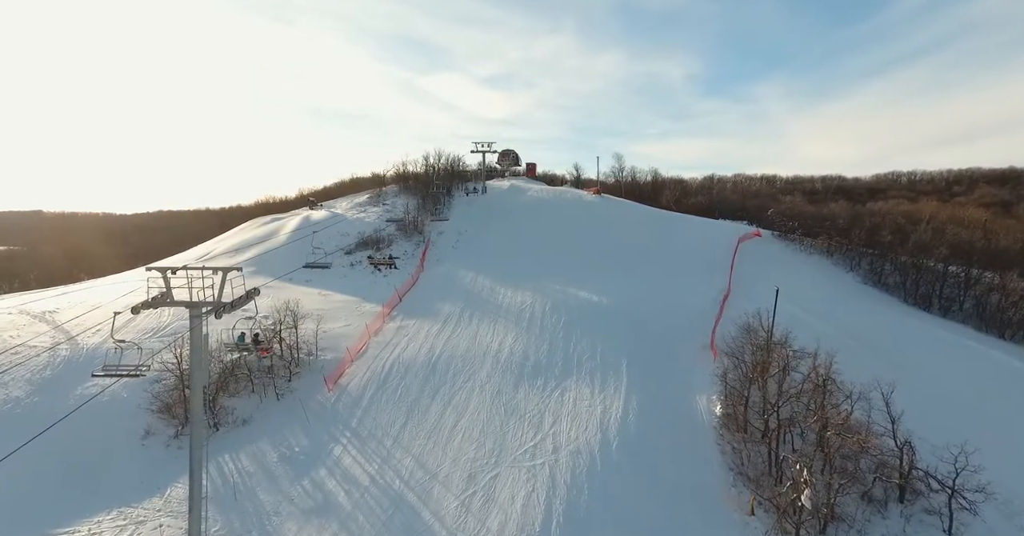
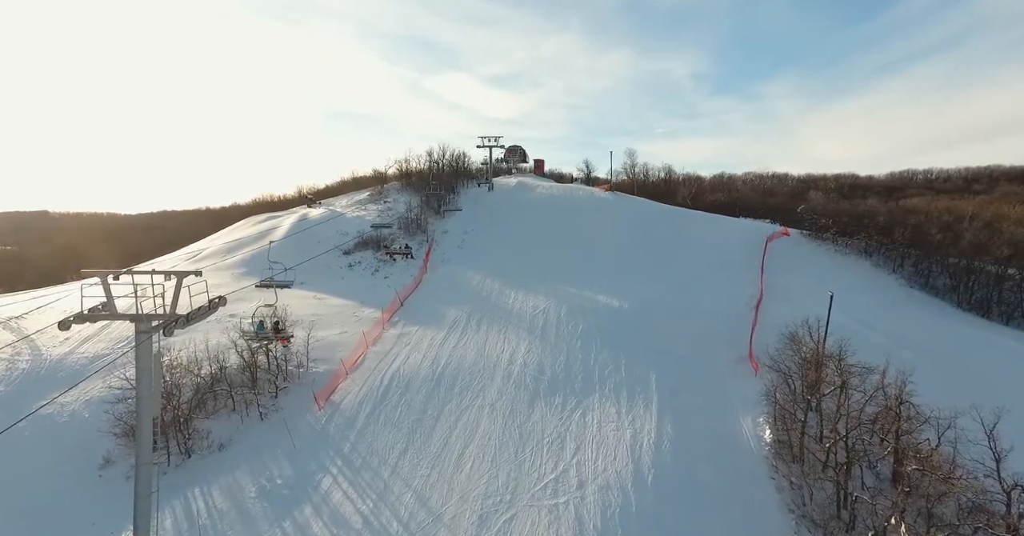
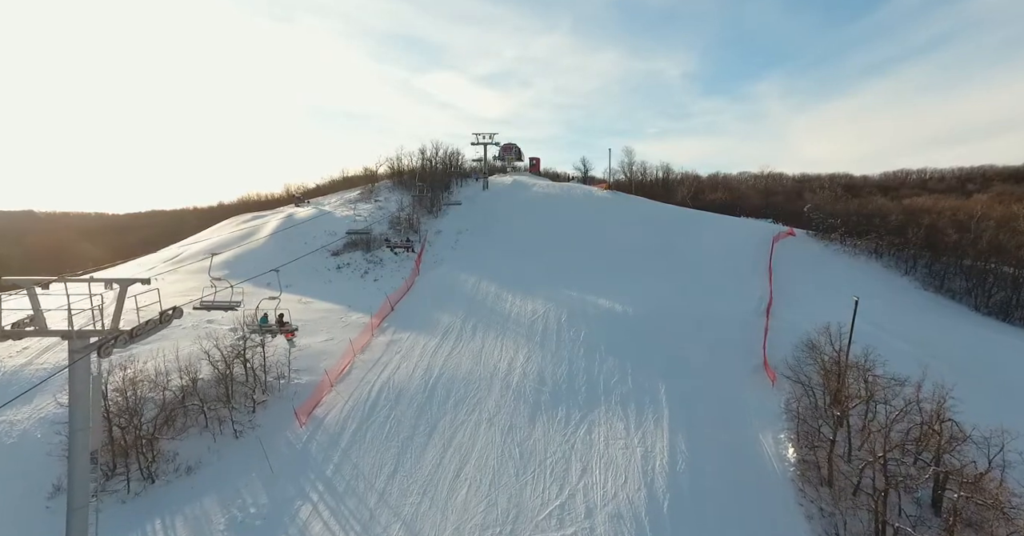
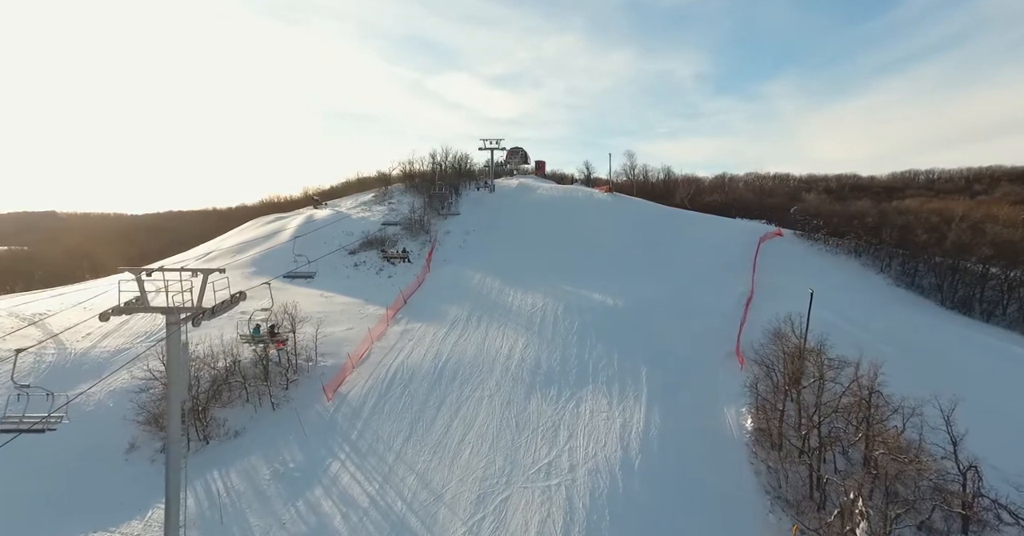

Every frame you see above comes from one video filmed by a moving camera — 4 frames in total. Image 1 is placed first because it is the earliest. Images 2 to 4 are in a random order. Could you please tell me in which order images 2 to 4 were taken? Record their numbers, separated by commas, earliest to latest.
4, 2, 3
